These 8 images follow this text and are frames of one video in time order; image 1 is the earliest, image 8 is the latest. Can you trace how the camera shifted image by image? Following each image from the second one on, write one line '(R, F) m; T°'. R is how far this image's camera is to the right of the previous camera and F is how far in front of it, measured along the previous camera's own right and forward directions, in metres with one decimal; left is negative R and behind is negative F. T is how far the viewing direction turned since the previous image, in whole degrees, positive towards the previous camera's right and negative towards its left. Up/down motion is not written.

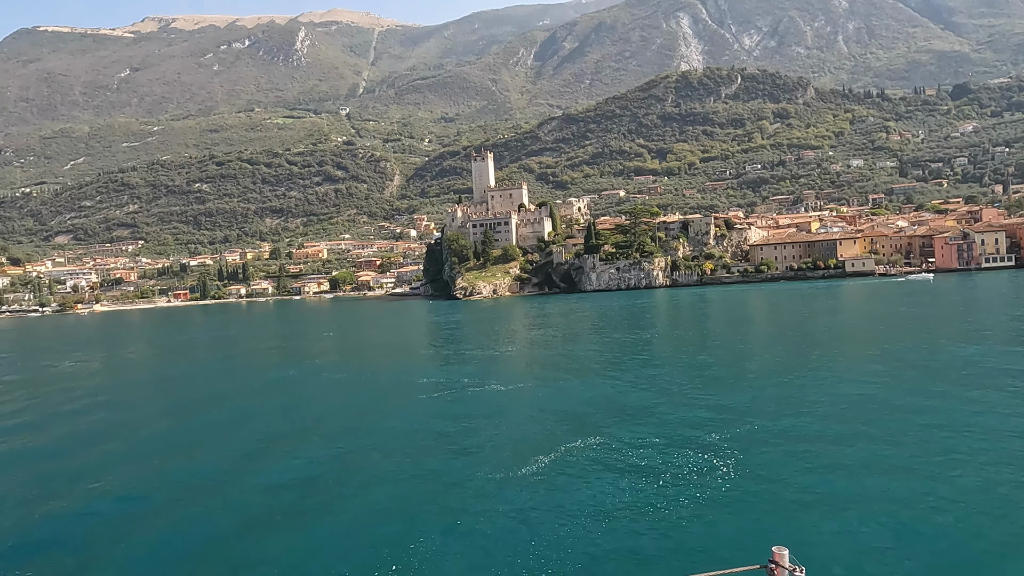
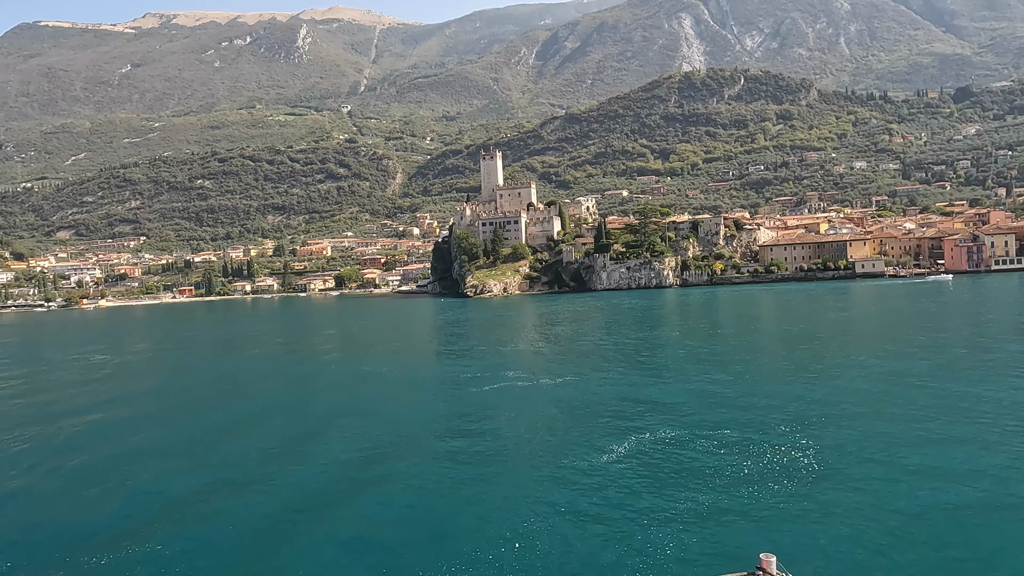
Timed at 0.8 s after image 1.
(-1.3, -0.3) m; 0°
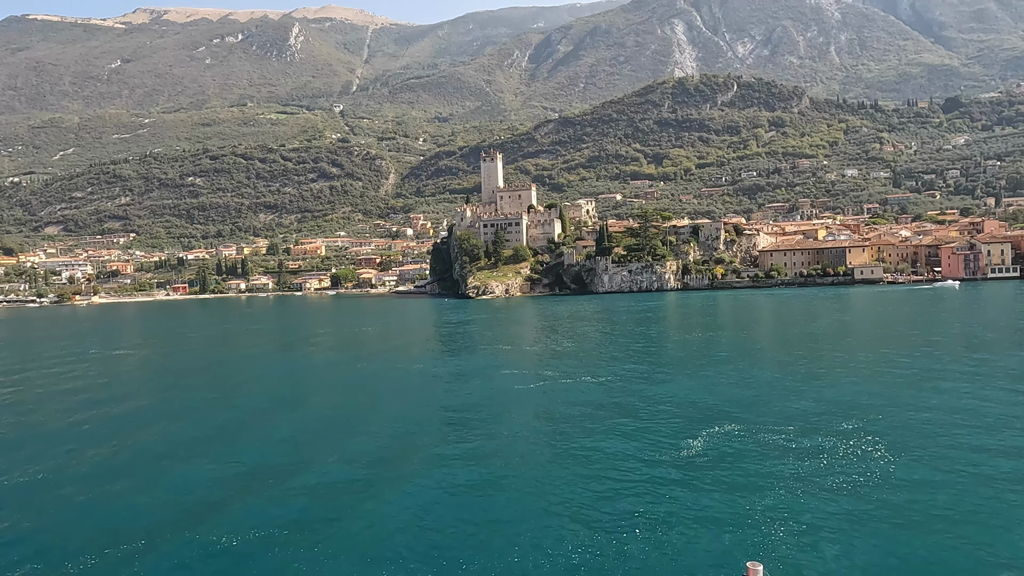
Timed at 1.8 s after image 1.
(-1.6, -0.4) m; +1°
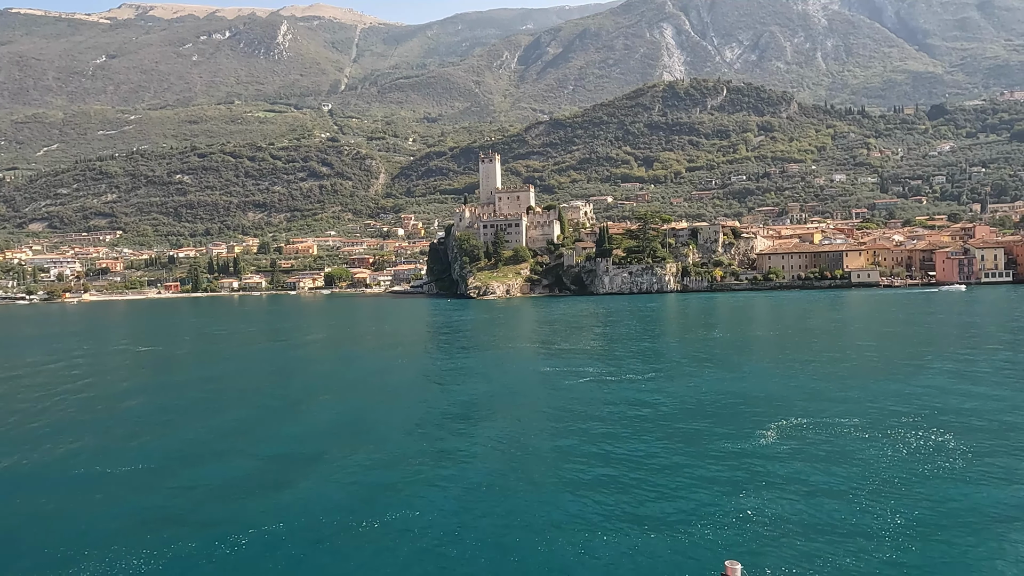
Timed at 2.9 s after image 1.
(-1.8, -0.5) m; +1°
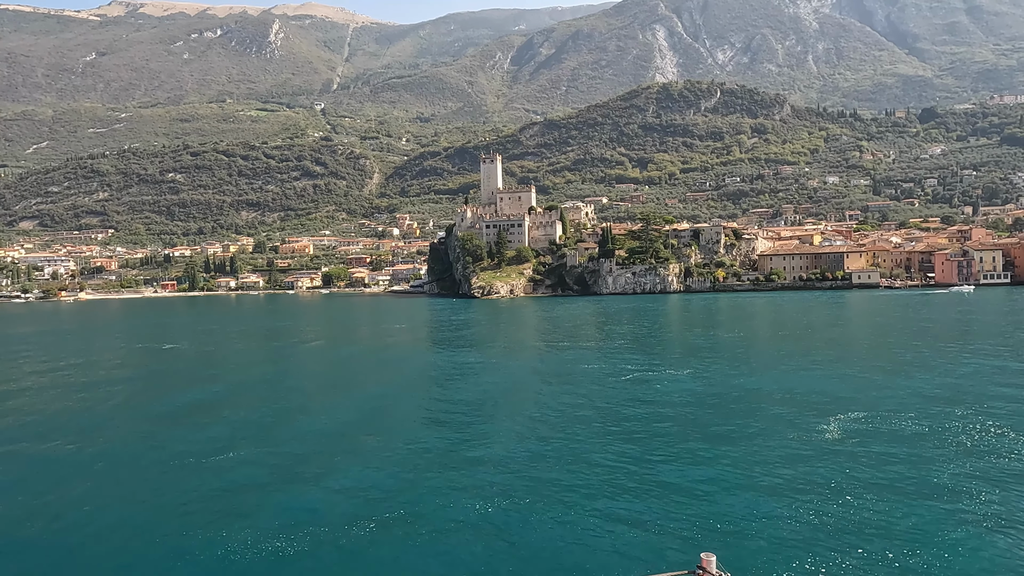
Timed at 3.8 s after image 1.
(-1.6, -0.5) m; +1°
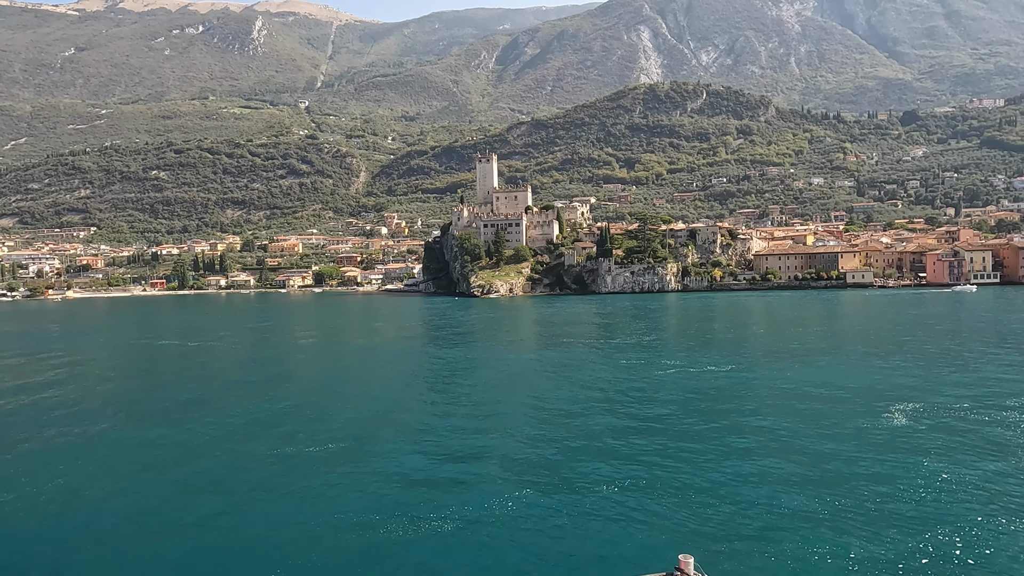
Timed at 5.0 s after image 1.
(-2.0, -0.6) m; +1°
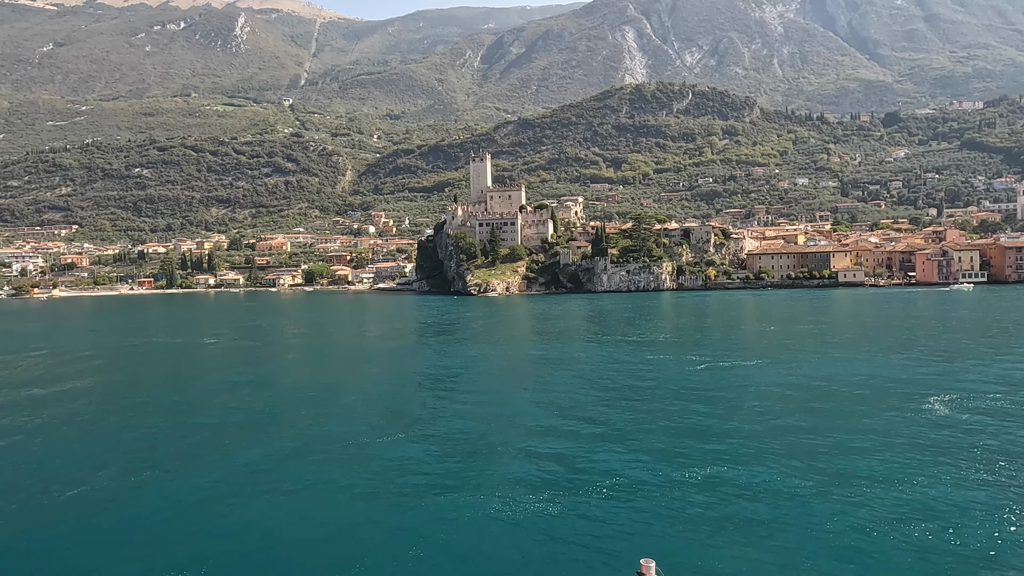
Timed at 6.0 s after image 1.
(-1.5, -0.5) m; +1°
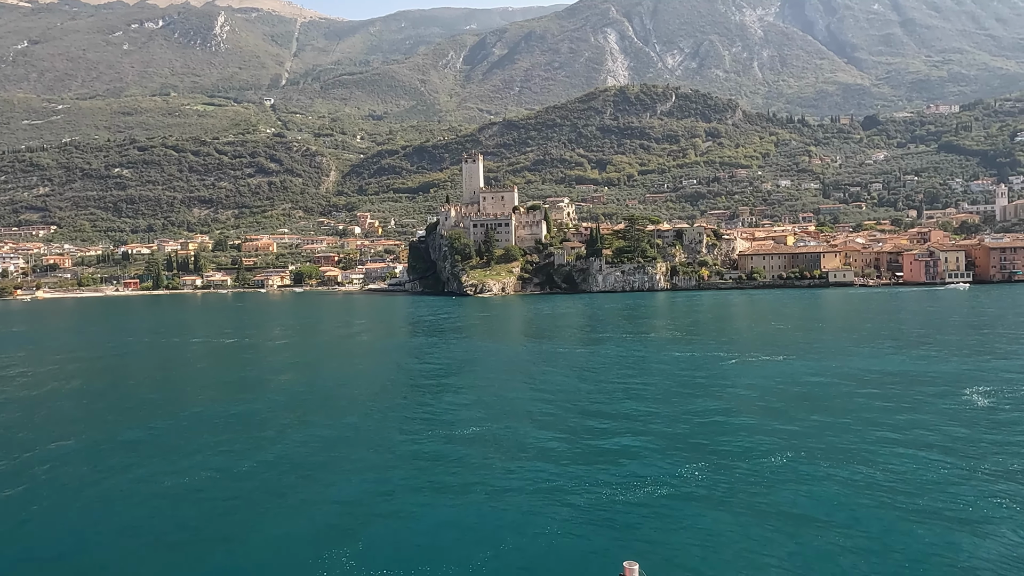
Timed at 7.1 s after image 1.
(-1.7, -0.5) m; +2°
